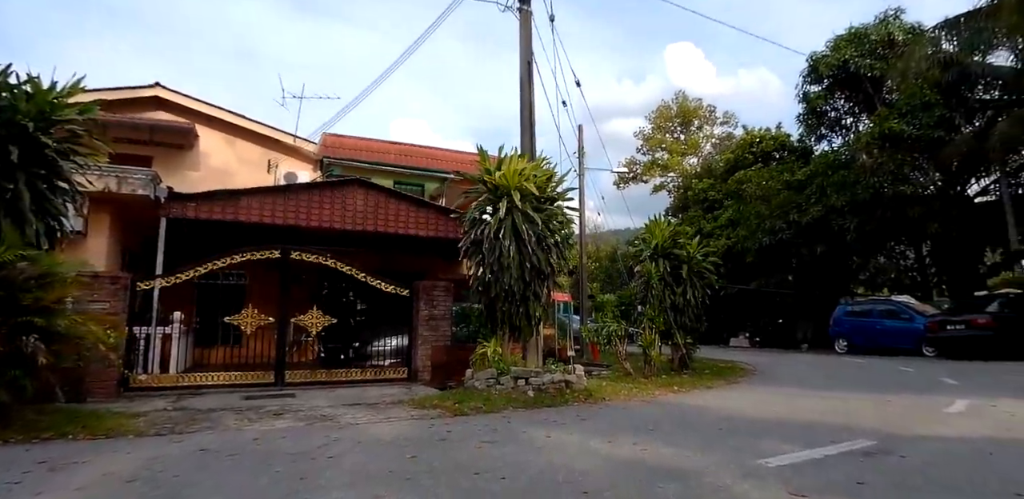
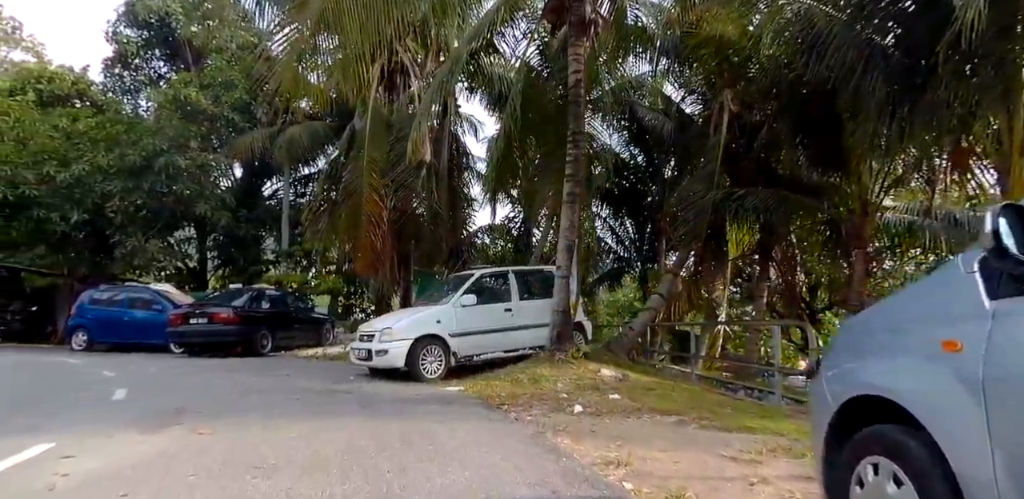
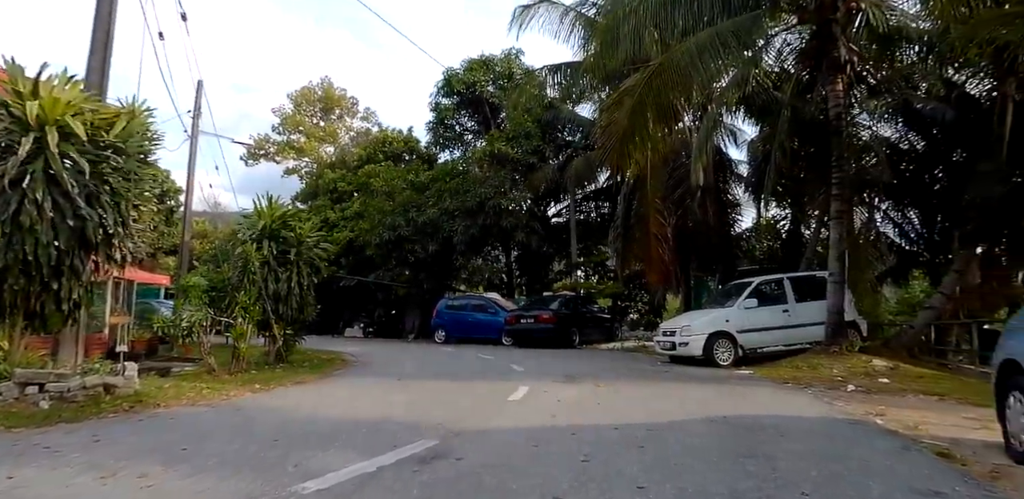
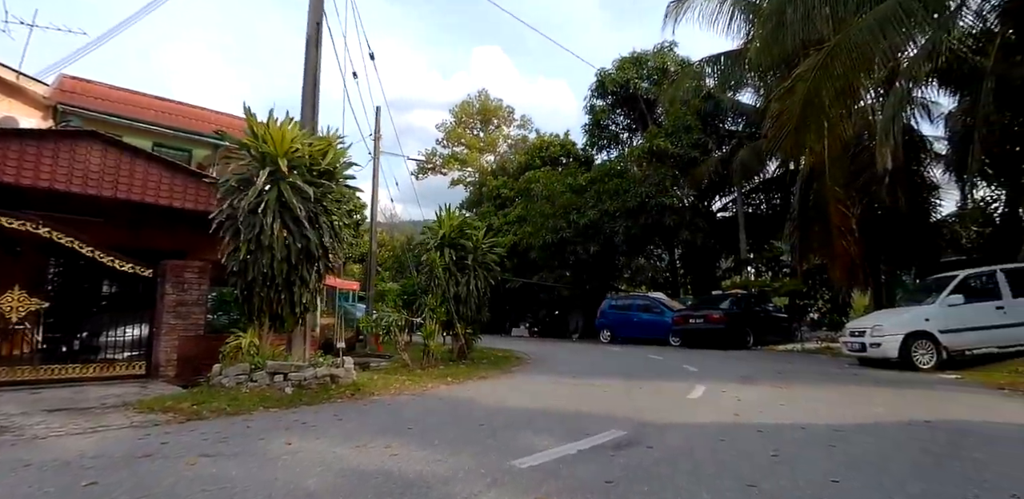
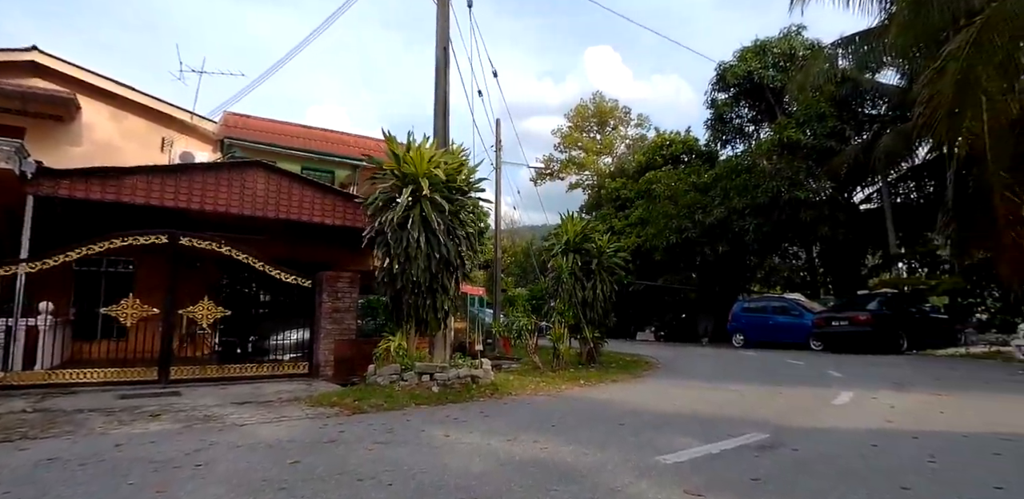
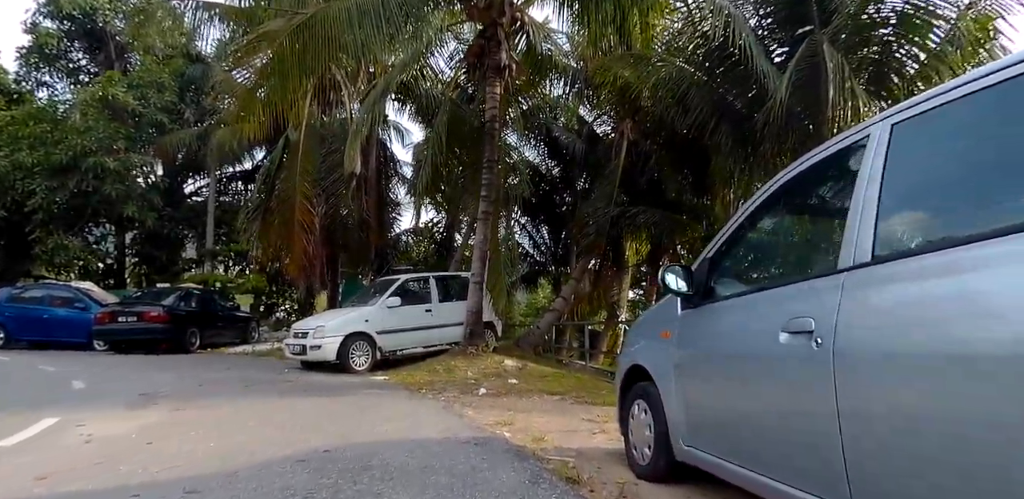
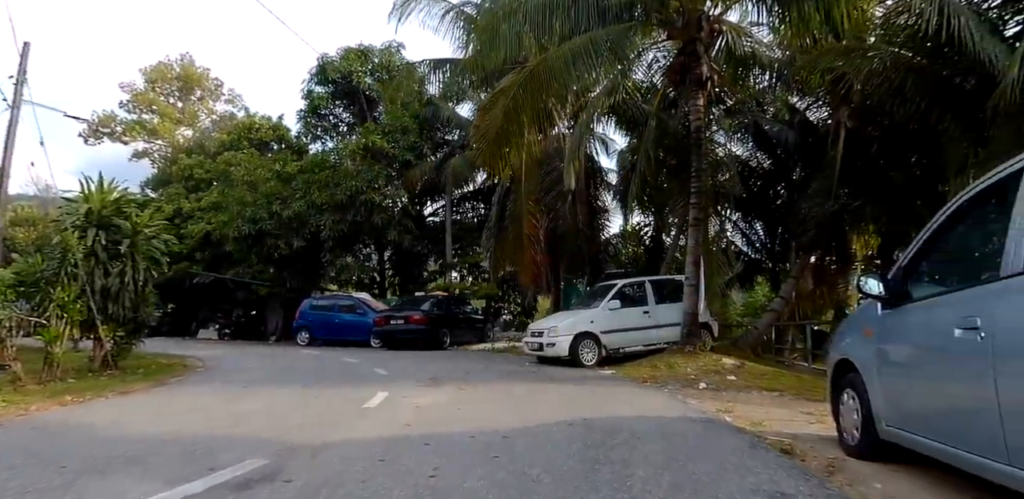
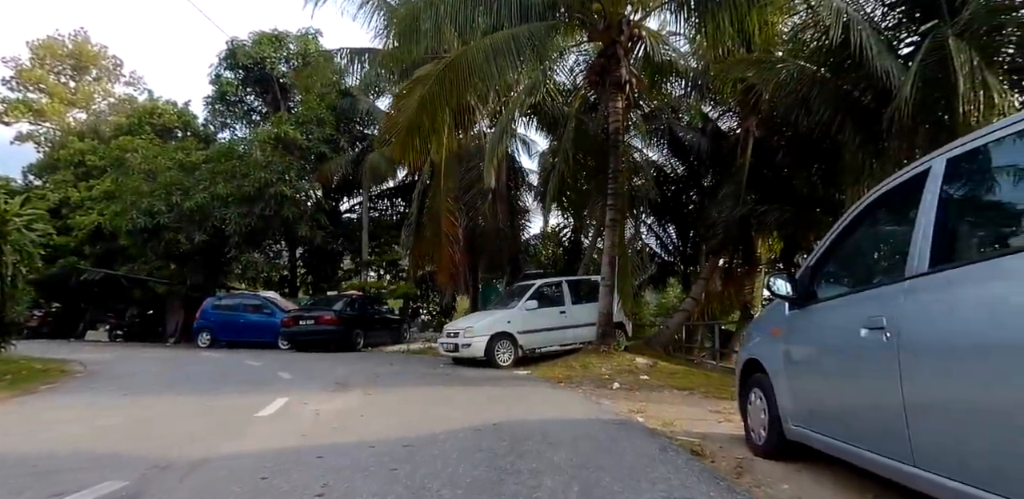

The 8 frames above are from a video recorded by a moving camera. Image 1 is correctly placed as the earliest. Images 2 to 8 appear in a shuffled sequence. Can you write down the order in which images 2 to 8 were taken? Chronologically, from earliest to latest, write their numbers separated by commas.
5, 4, 3, 7, 8, 6, 2
